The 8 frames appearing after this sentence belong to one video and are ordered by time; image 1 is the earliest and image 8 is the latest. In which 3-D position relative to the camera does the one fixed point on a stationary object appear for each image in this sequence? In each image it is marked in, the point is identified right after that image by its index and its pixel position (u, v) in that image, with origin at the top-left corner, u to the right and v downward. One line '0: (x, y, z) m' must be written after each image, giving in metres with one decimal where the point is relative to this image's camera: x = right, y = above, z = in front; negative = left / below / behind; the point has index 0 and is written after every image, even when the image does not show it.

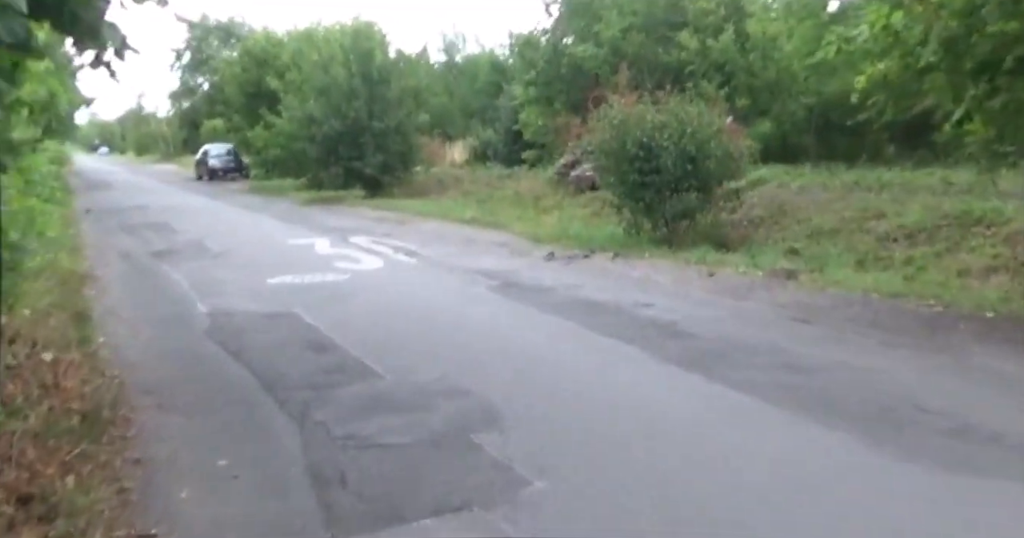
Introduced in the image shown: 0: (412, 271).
0: (-1.6, 0.0, +13.7) m
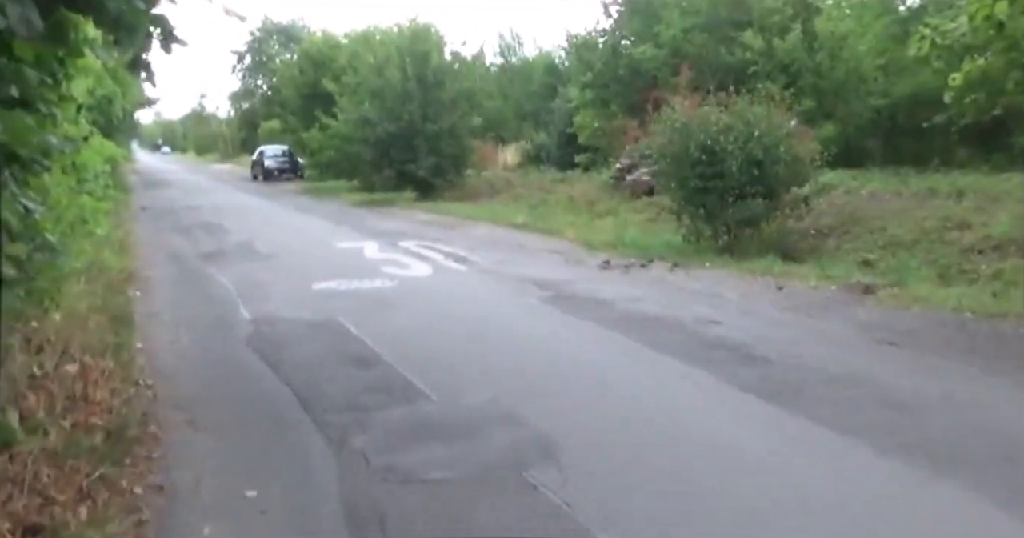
0: (-0.8, -0.1, +13.2) m
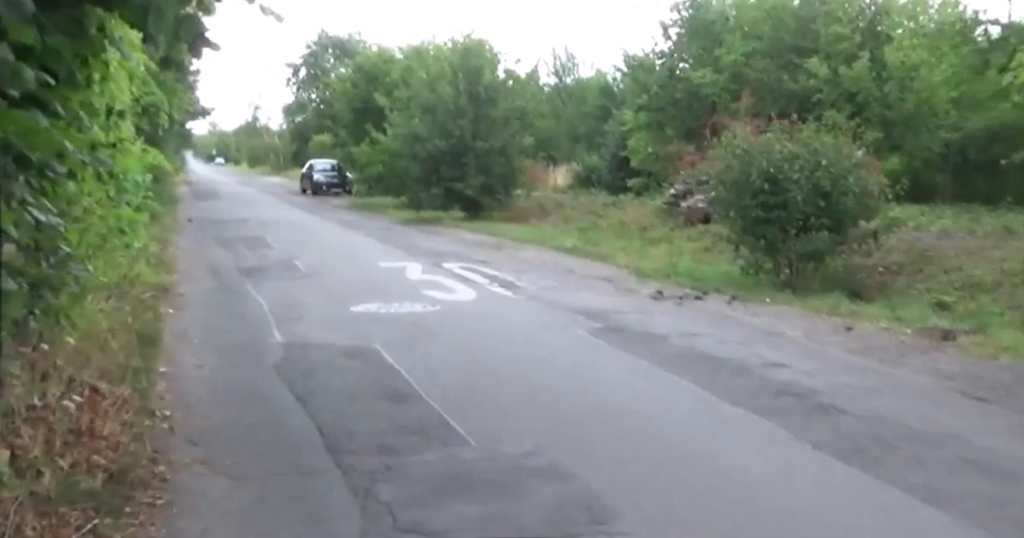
0: (-0.1, -0.5, +12.6) m
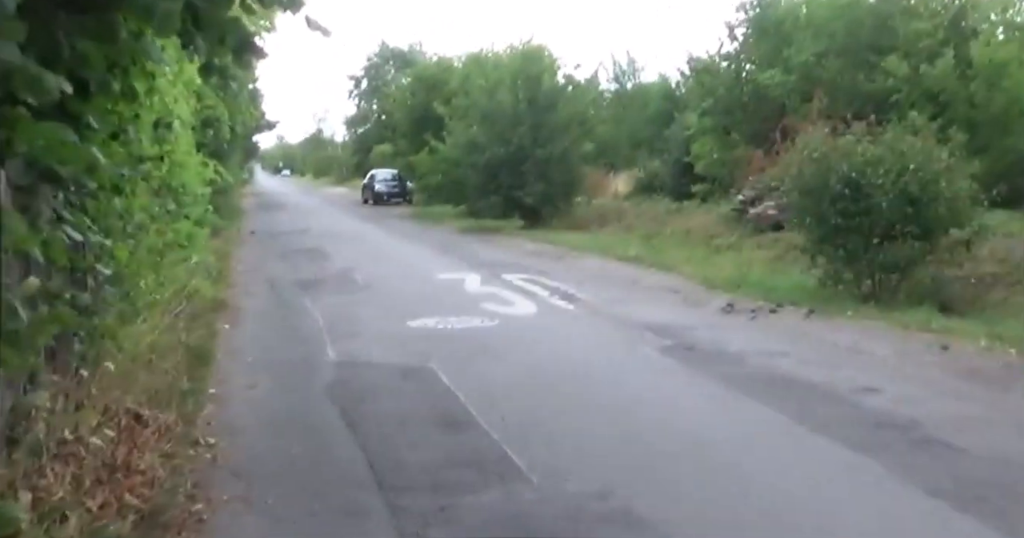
0: (+0.8, -0.7, +12.0) m
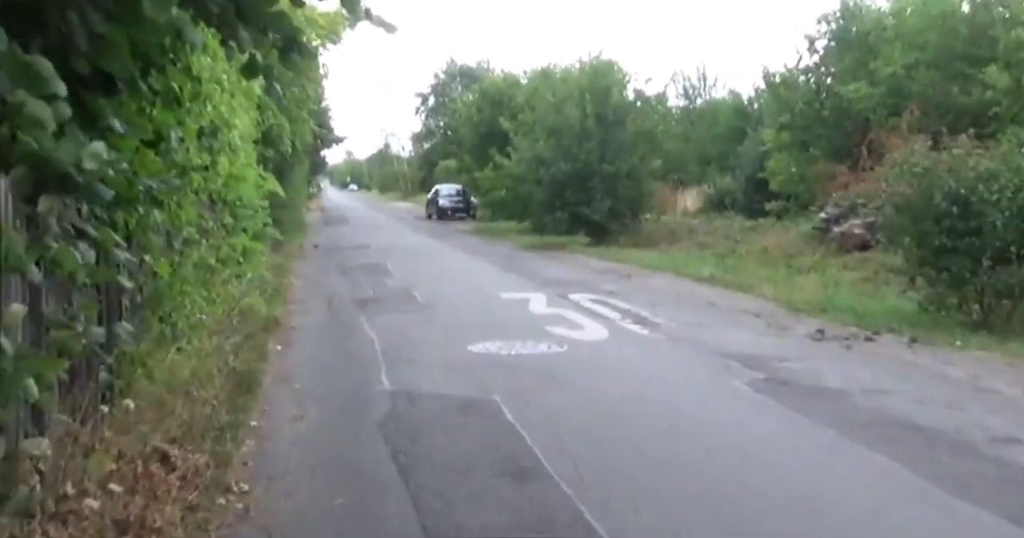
0: (+1.7, -1.0, +11.0) m
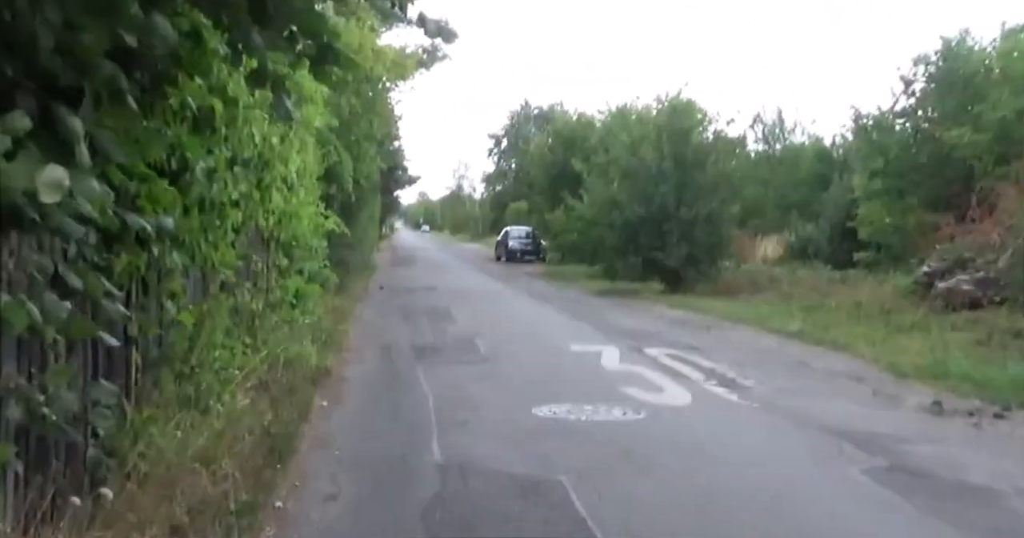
0: (+2.4, -1.6, +9.6) m
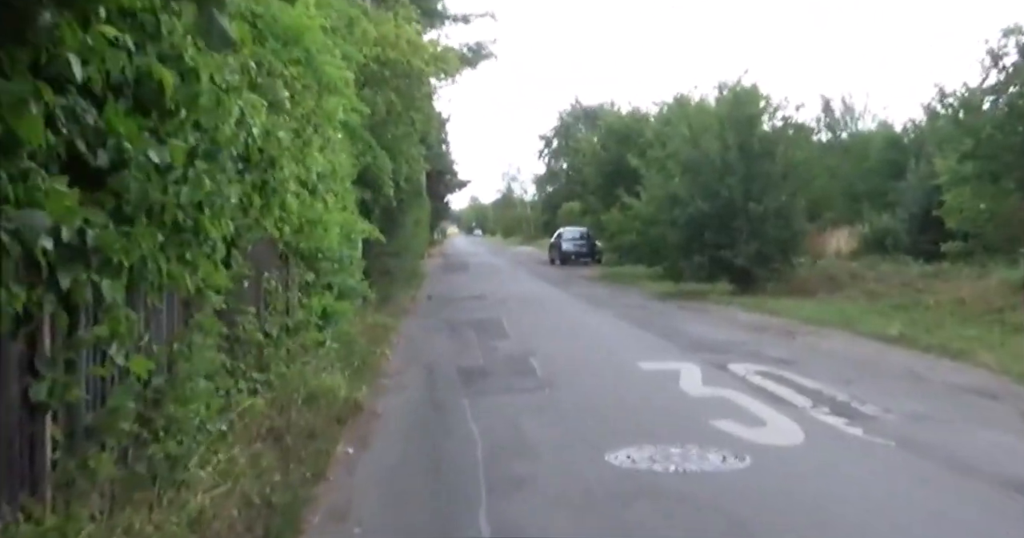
0: (+3.0, -1.6, +7.5) m
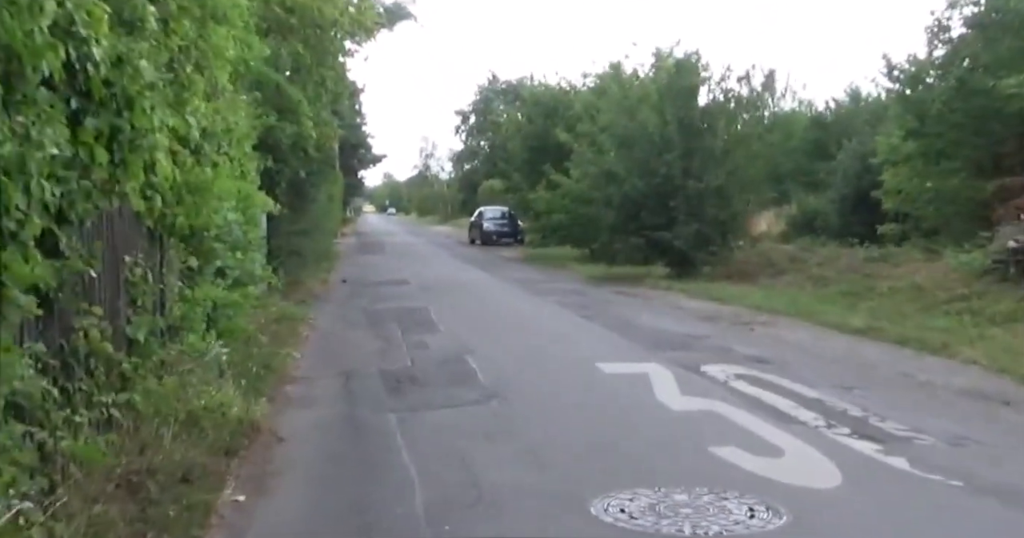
0: (+2.7, -1.6, +5.8) m
